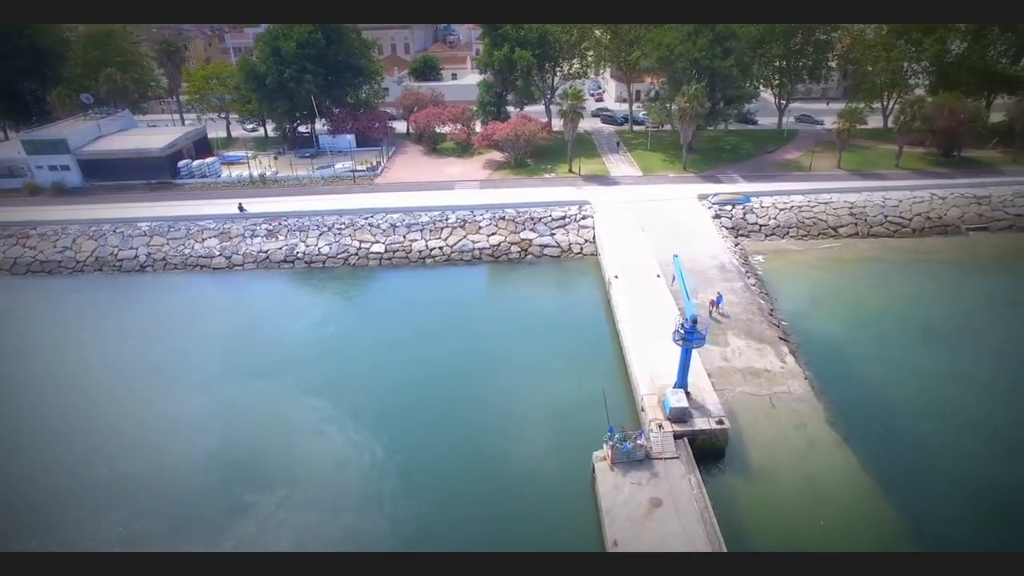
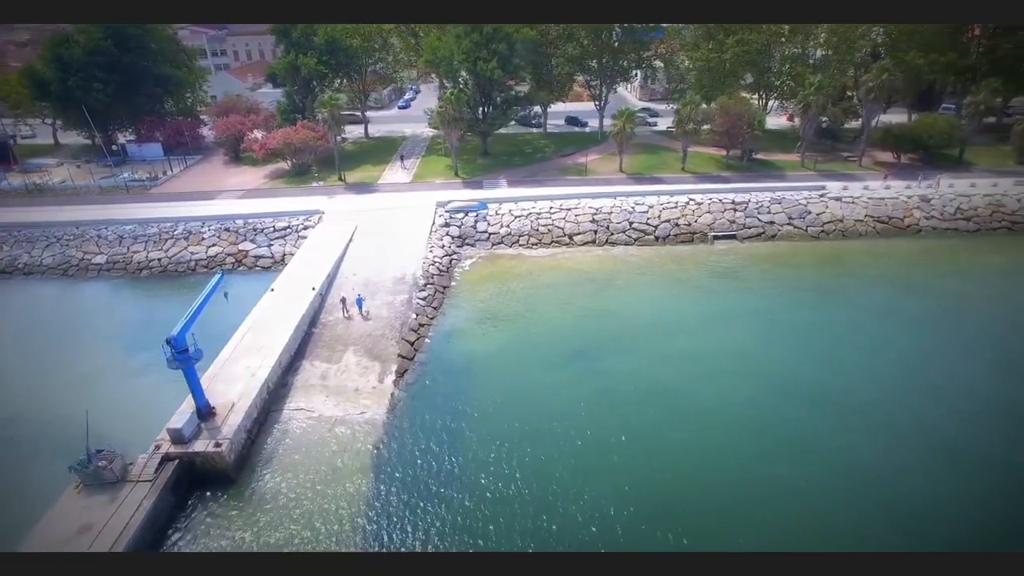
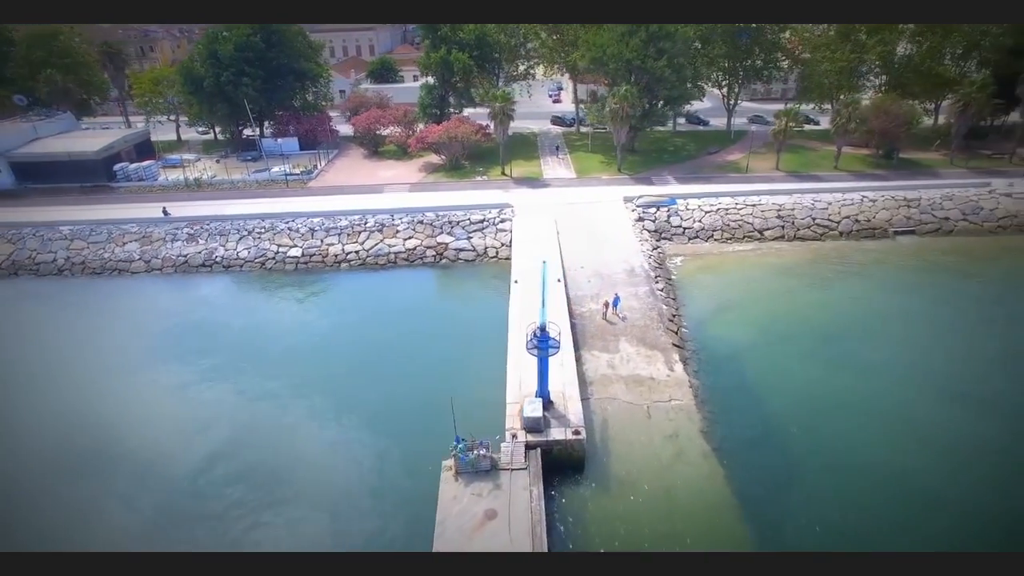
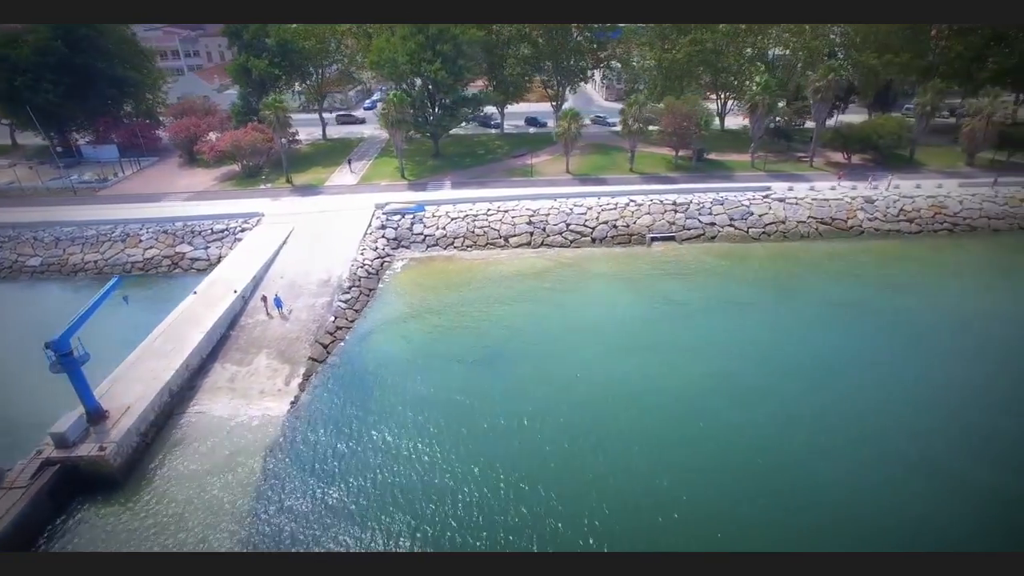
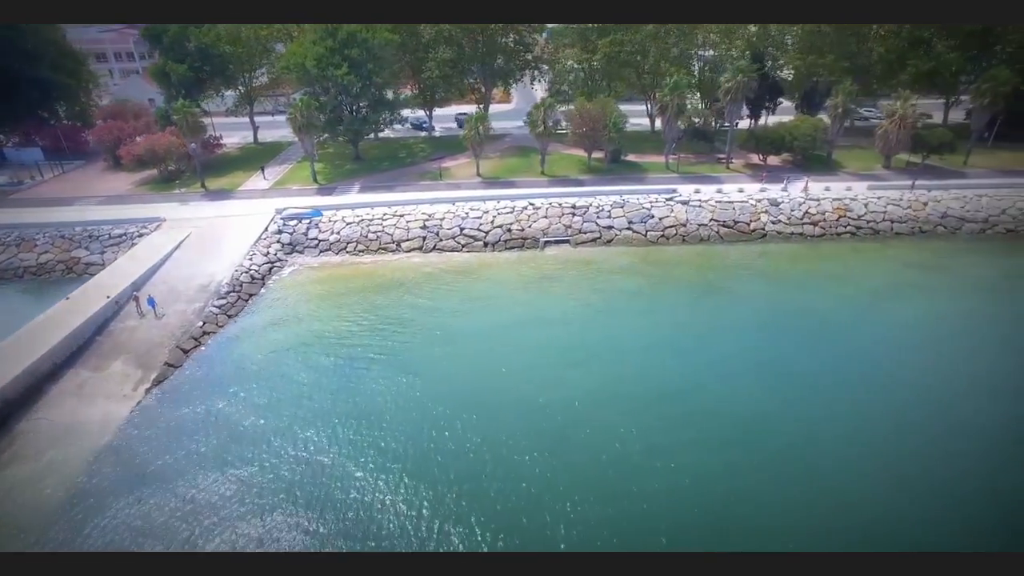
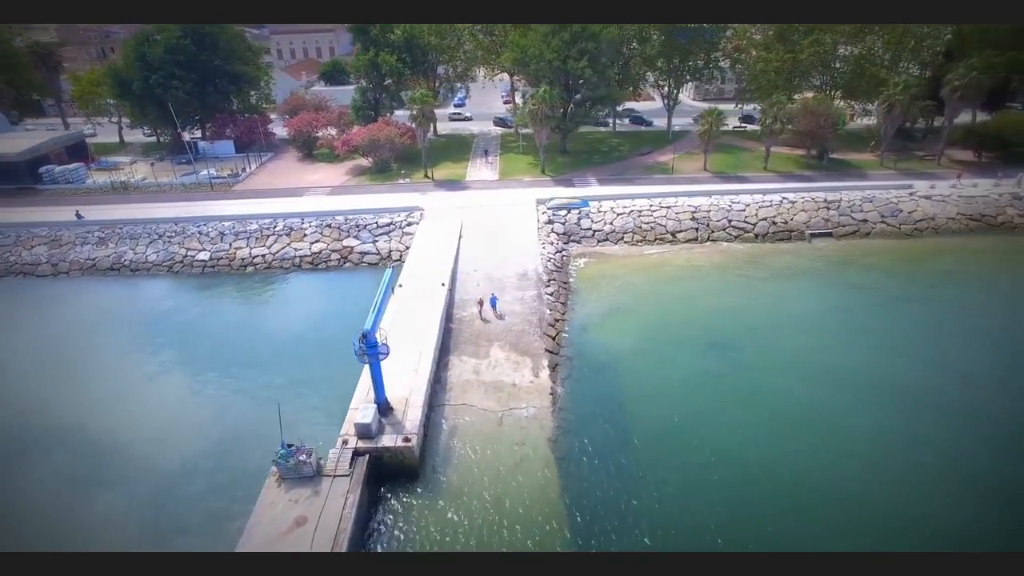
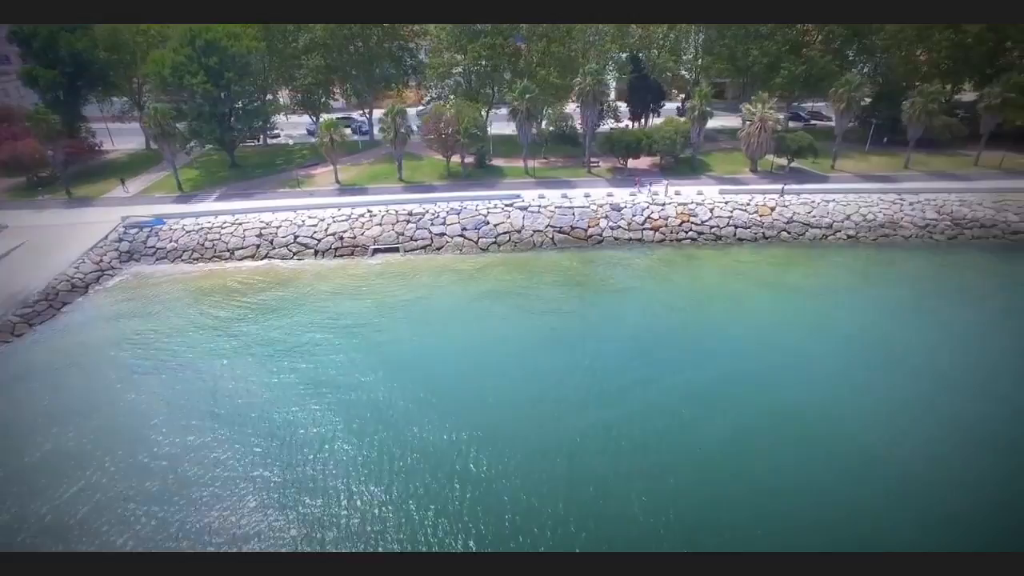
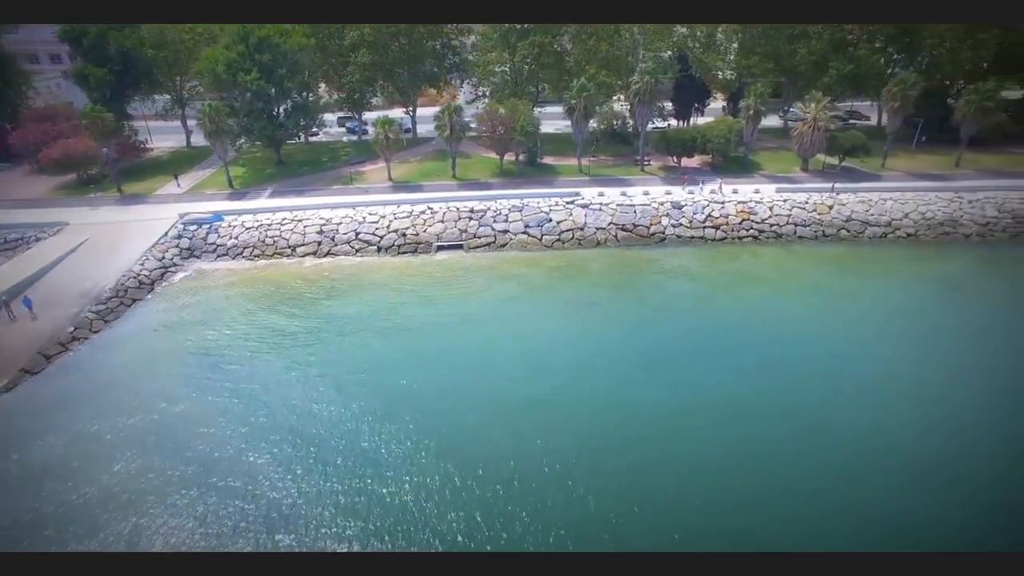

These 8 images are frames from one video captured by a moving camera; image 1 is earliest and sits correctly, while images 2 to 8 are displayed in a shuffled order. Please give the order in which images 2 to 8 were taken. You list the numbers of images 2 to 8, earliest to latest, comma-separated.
3, 6, 2, 4, 5, 8, 7
